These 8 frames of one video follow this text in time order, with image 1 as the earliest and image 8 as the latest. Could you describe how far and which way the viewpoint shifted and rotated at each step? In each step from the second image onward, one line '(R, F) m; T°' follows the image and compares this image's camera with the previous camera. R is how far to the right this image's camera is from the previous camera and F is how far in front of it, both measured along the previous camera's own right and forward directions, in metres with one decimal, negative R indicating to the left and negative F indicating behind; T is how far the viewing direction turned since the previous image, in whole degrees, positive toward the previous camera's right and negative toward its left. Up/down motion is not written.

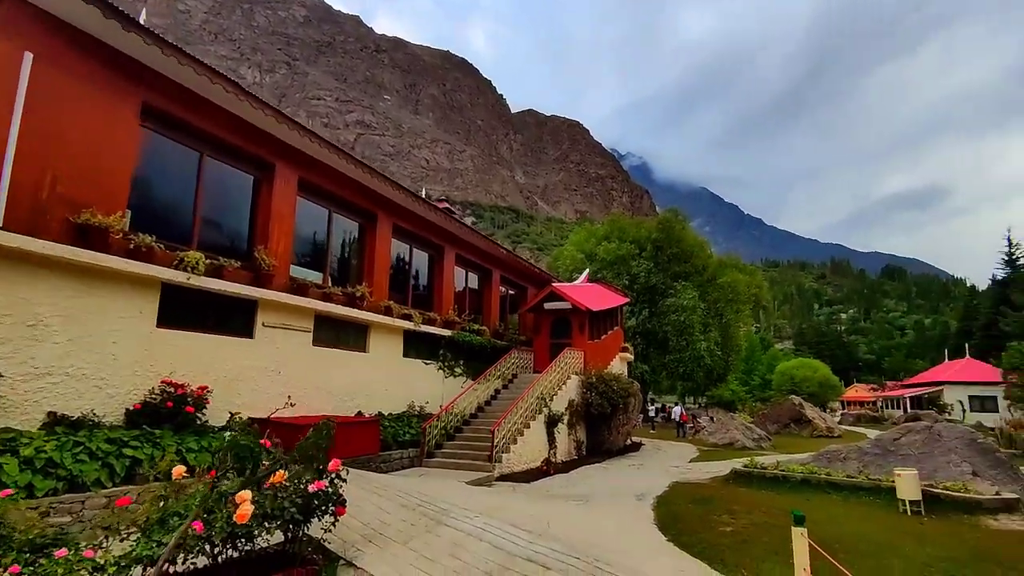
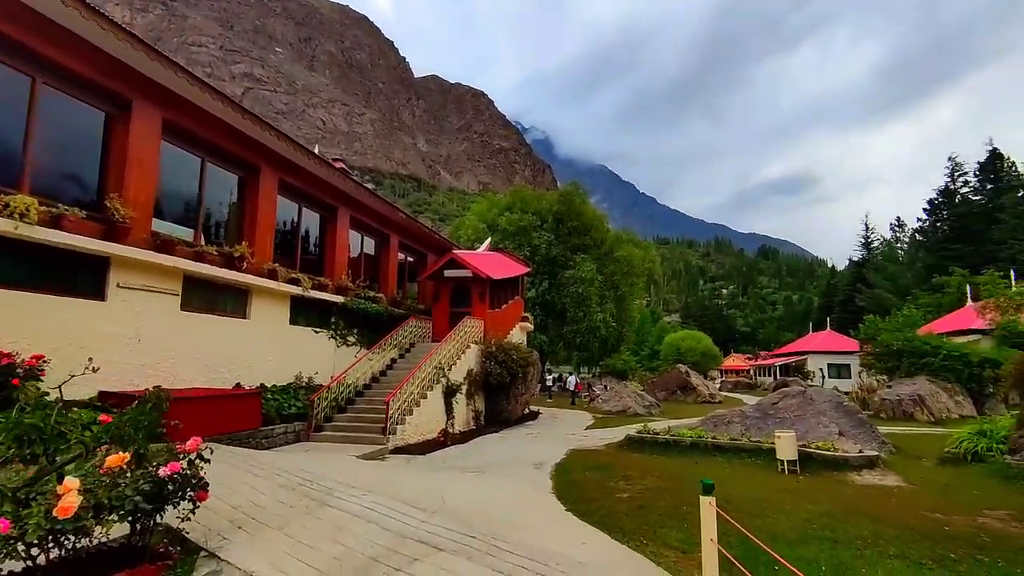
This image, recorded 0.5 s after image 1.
(+0.1, +0.5) m; +10°
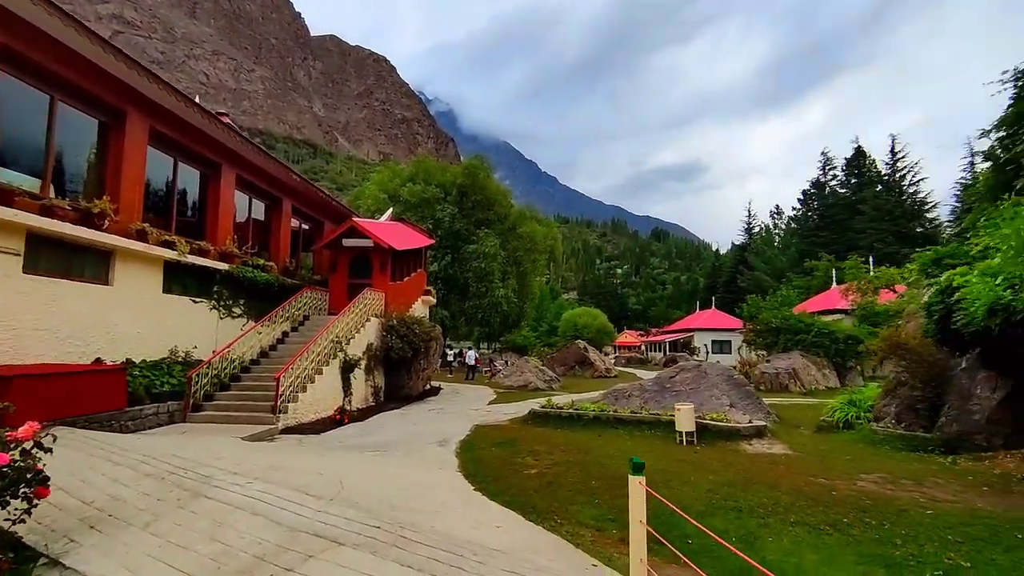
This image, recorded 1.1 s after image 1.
(-0.1, +0.4) m; +10°
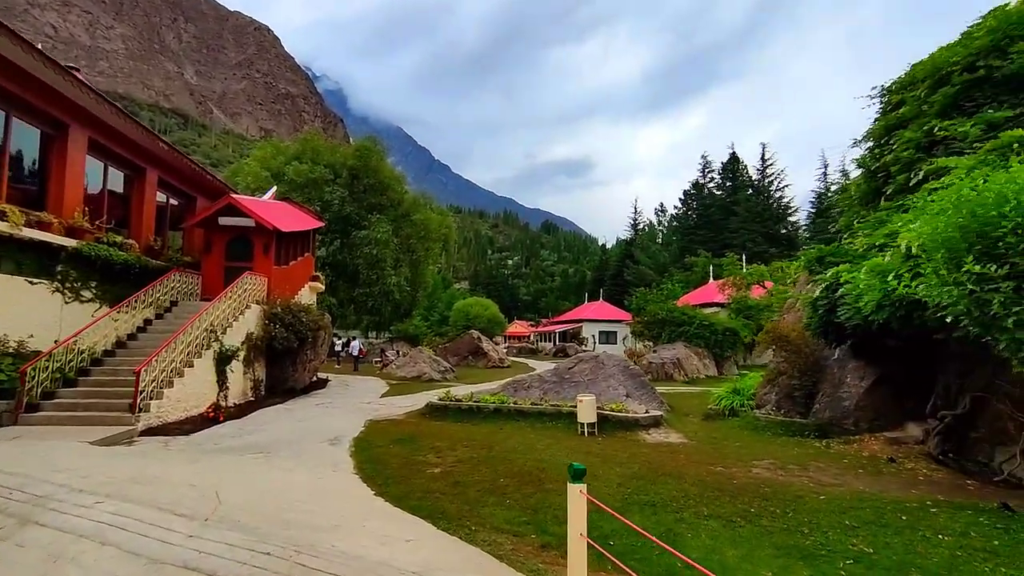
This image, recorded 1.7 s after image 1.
(-0.2, +0.5) m; +11°
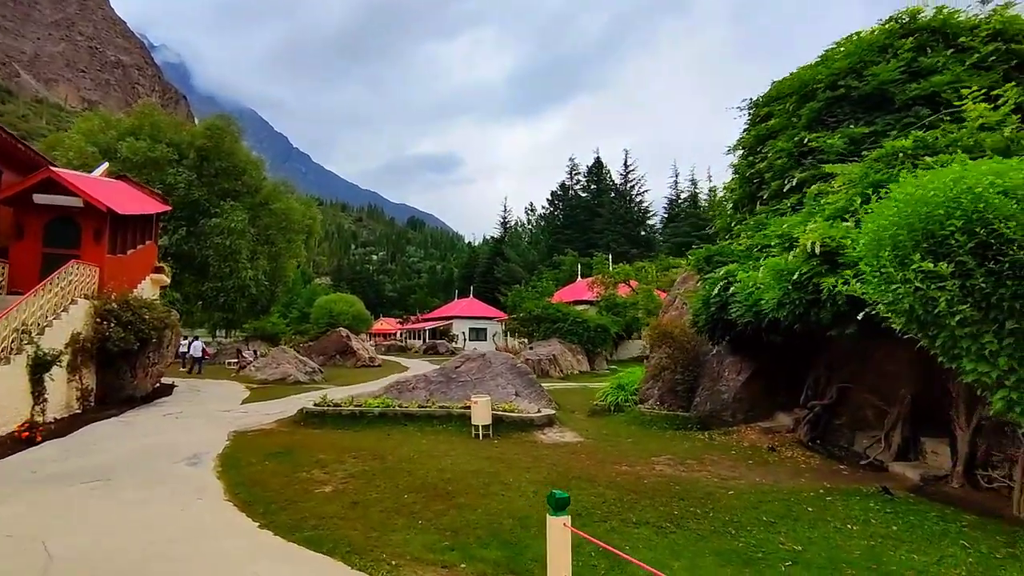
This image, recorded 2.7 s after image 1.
(-0.4, +0.6) m; +13°
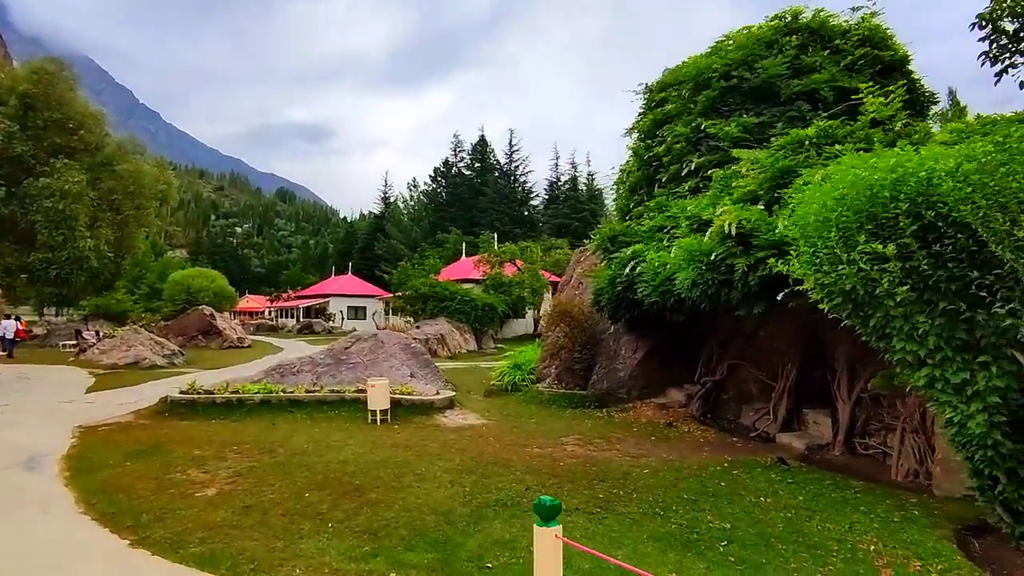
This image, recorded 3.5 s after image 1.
(-0.4, +0.5) m; +12°
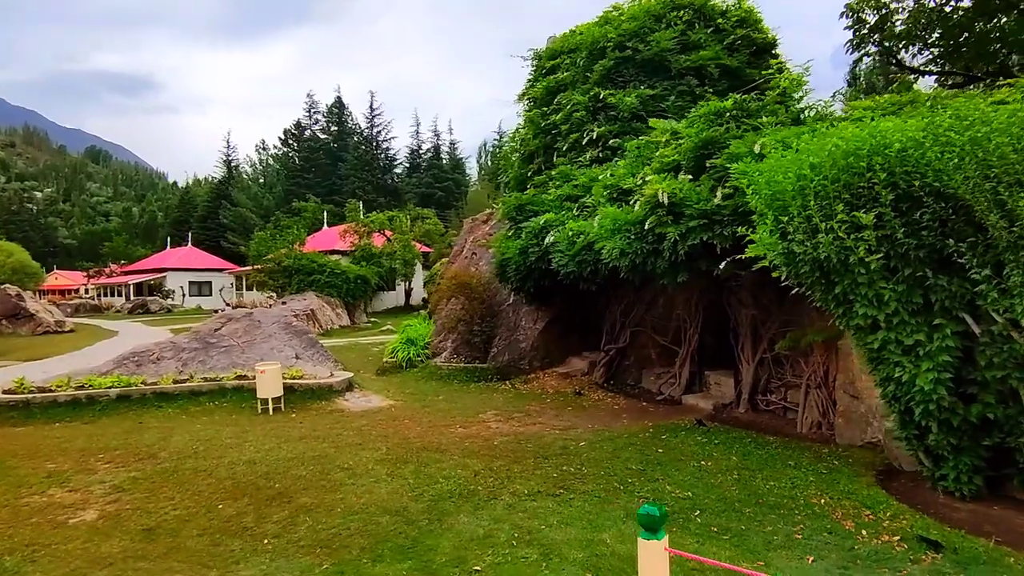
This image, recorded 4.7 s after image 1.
(-0.7, +0.5) m; +14°
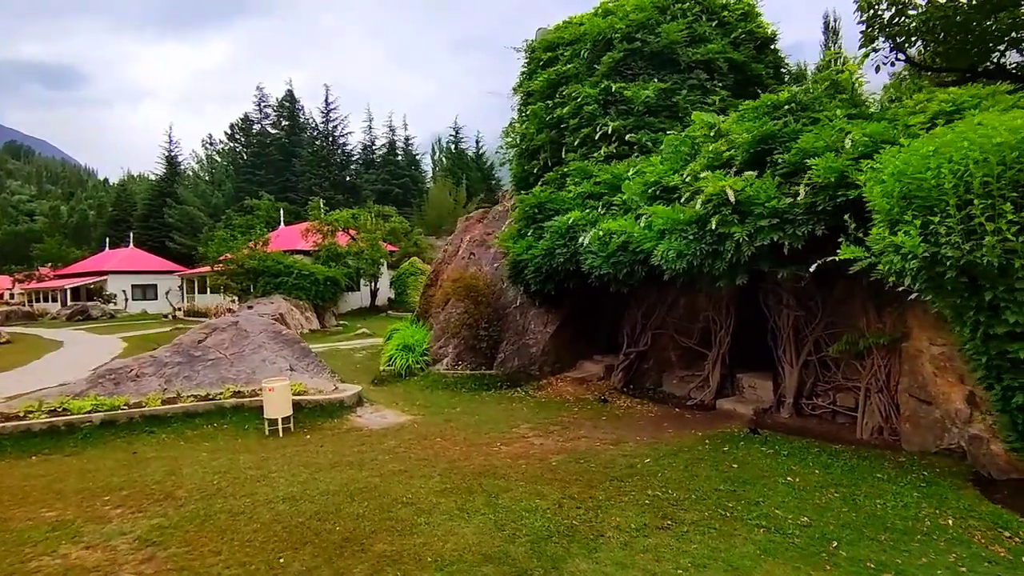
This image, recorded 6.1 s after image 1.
(-1.0, +0.6) m; +5°
